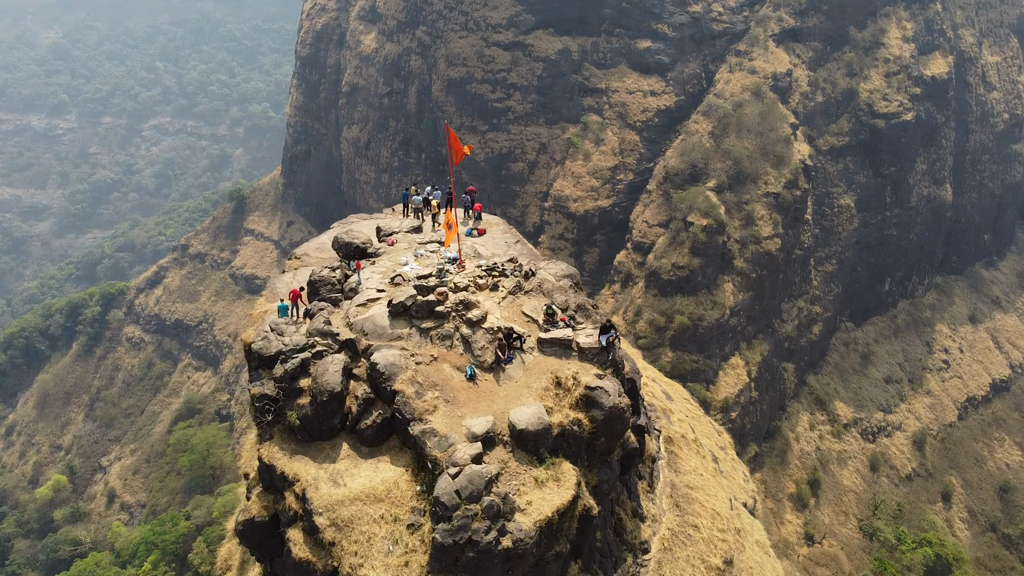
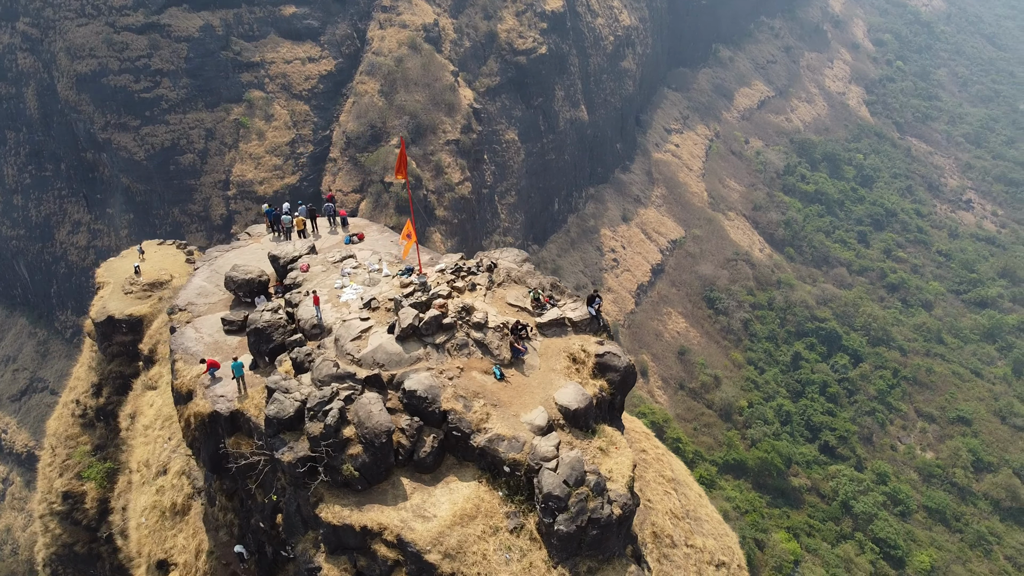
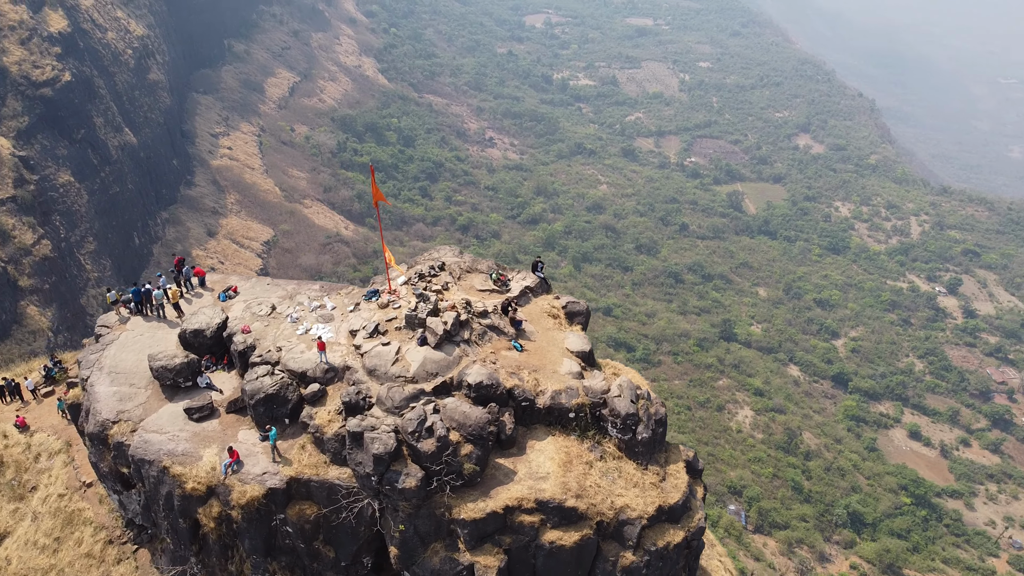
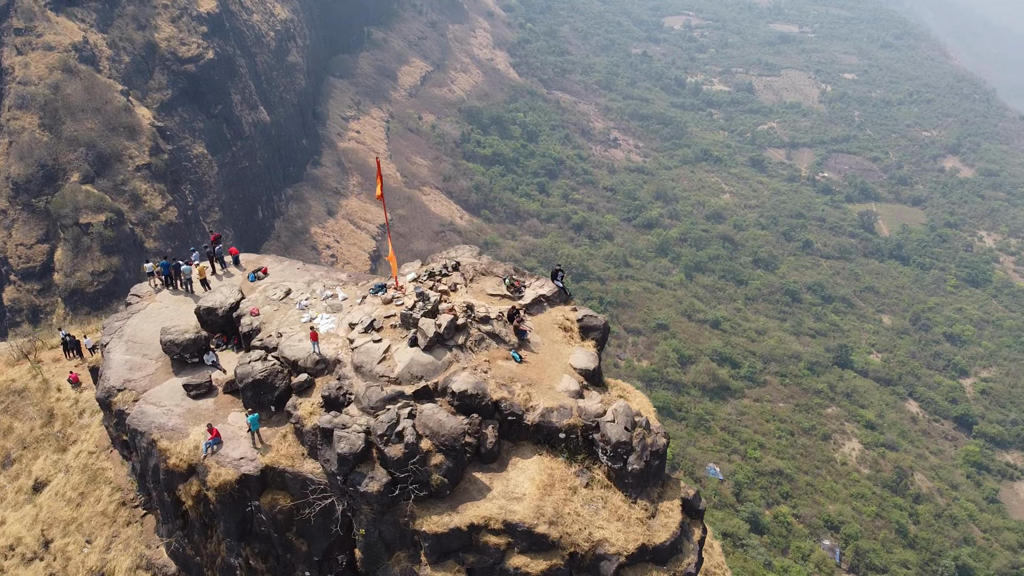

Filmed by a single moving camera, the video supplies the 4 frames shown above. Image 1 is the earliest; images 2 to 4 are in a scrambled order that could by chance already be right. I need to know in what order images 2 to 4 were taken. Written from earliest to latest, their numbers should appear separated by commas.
2, 4, 3
